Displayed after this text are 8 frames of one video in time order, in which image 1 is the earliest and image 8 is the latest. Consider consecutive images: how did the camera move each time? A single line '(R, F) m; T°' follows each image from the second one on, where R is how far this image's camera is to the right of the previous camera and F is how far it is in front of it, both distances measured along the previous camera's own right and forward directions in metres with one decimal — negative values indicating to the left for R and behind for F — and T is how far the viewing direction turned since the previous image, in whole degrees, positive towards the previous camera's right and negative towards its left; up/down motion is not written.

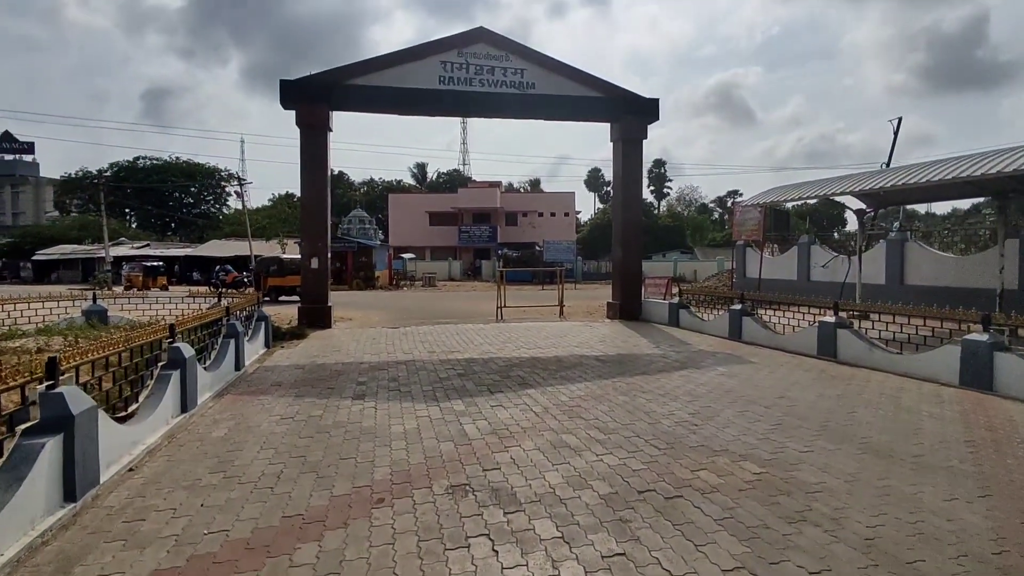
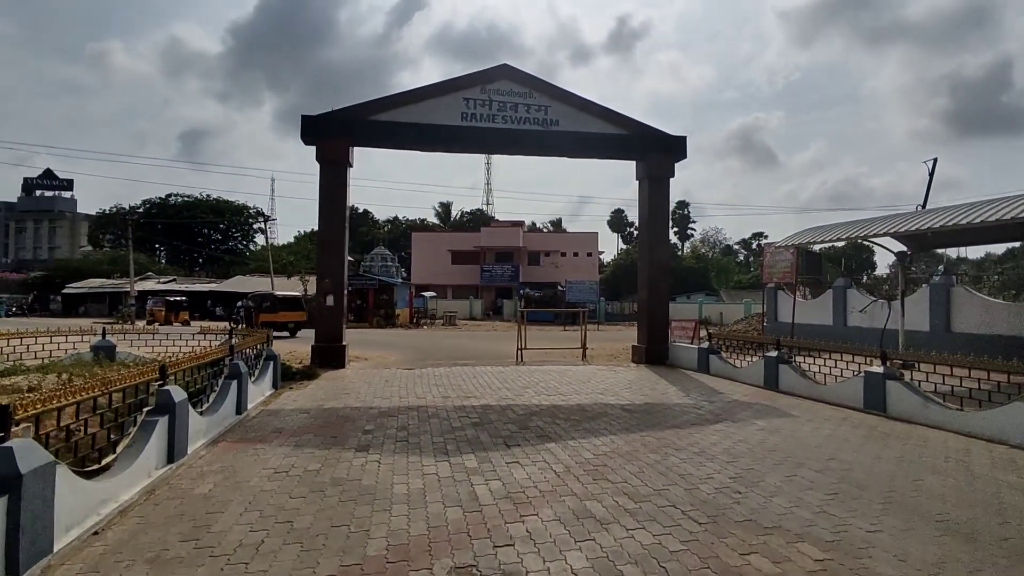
(0.0, +0.5) m; -2°
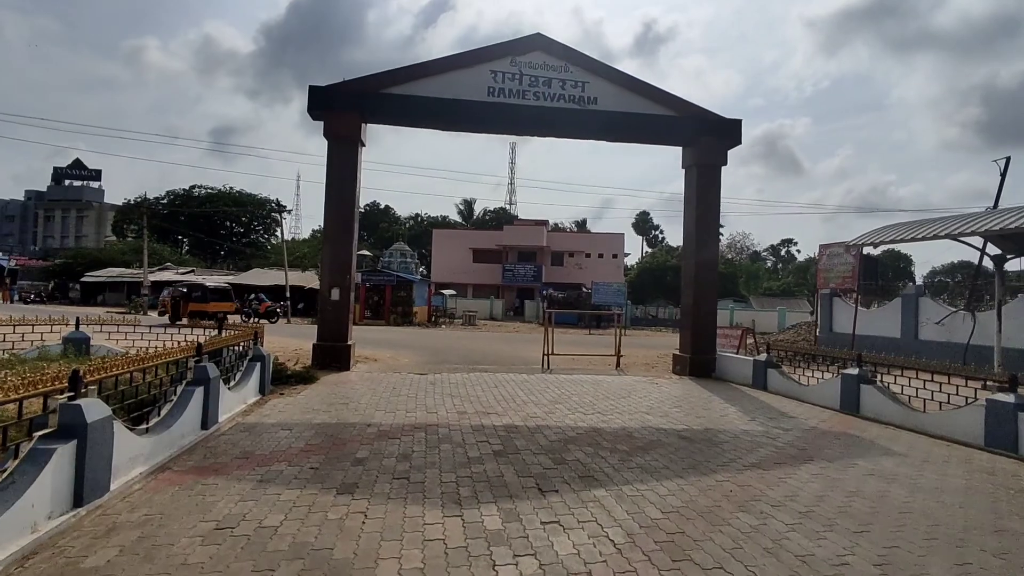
(-0.2, +1.6) m; -2°
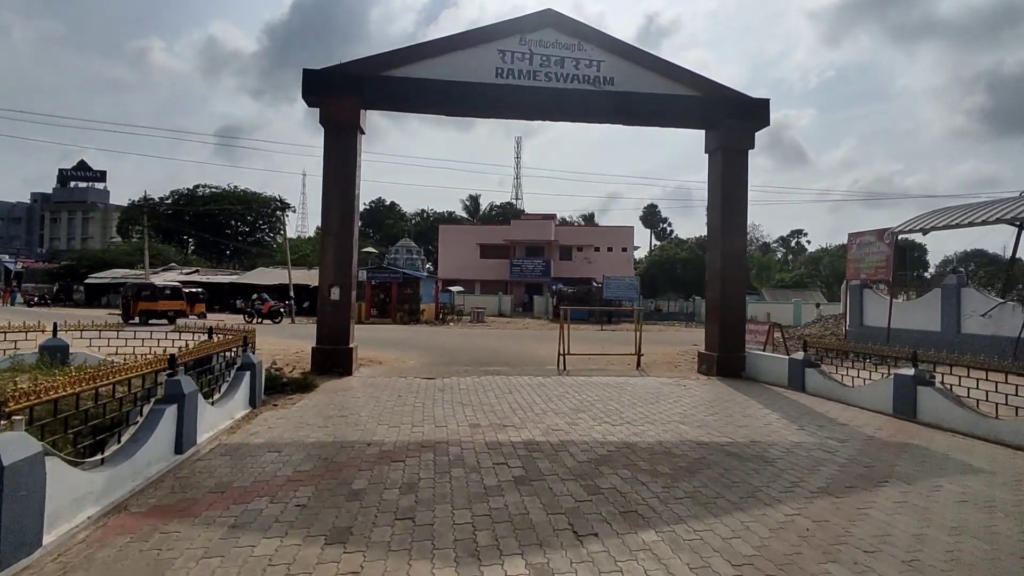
(-0.1, +0.9) m; -1°
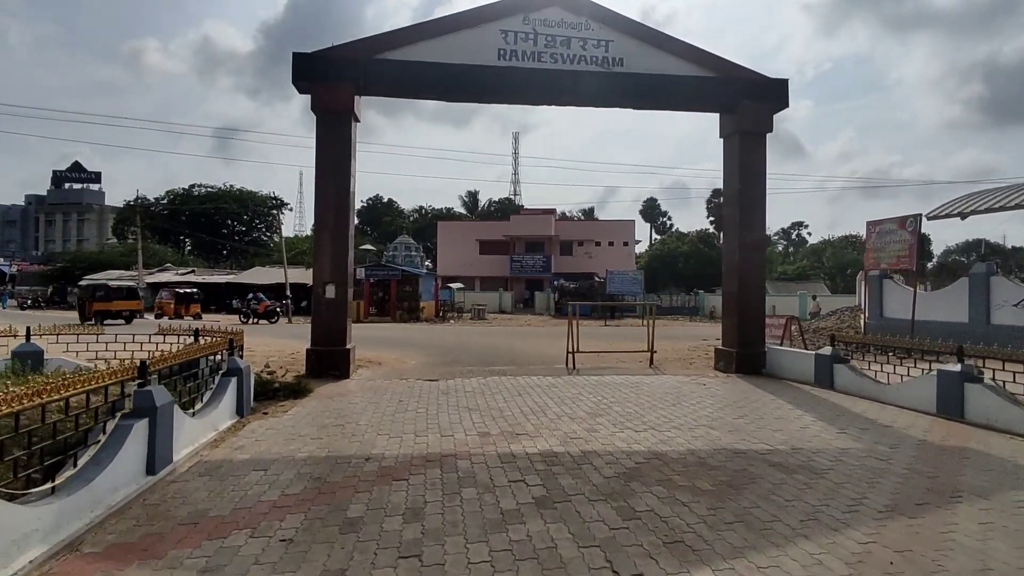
(-0.1, +0.6) m; 0°
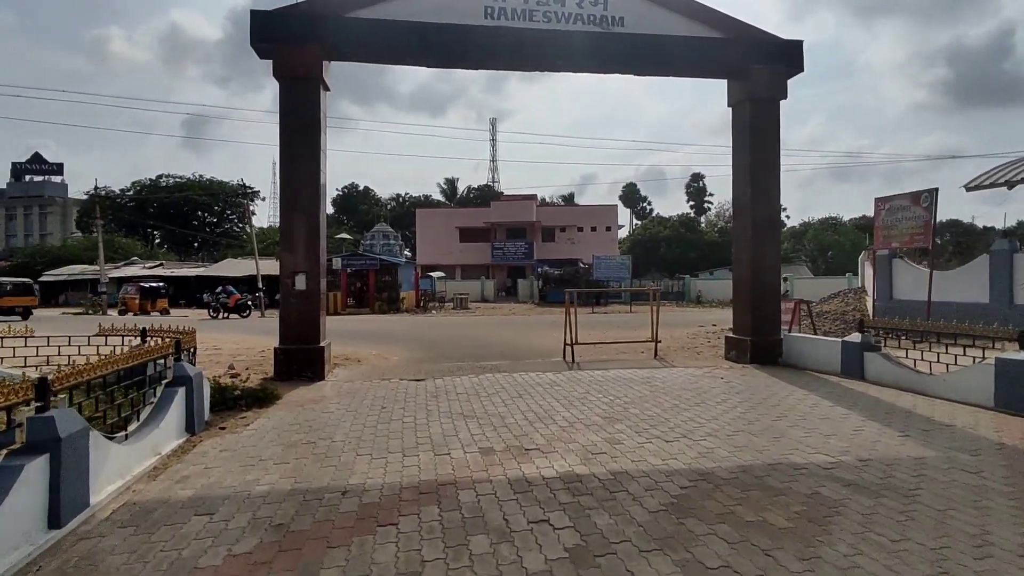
(-0.2, +1.1) m; +2°
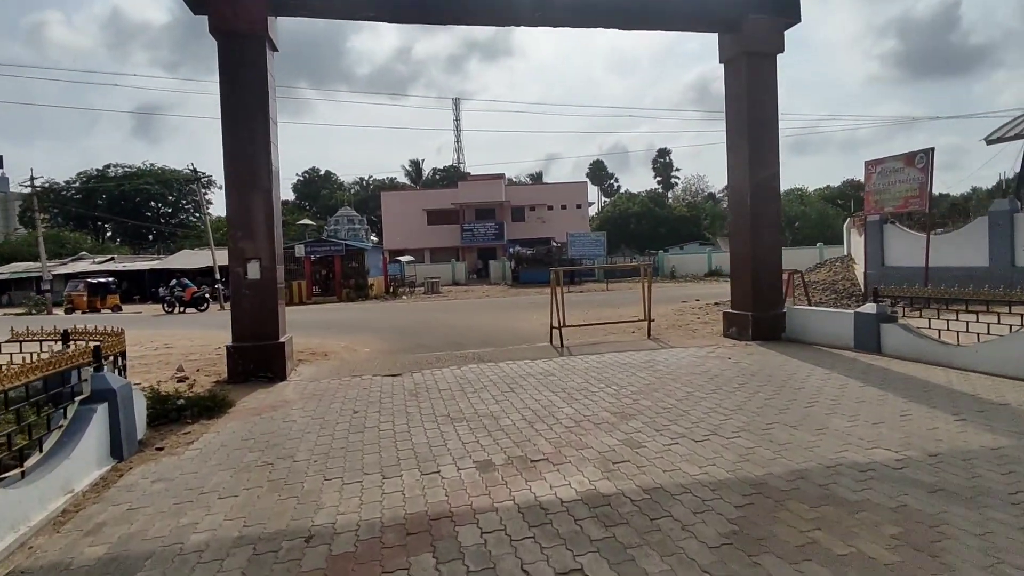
(-0.2, +0.9) m; +3°
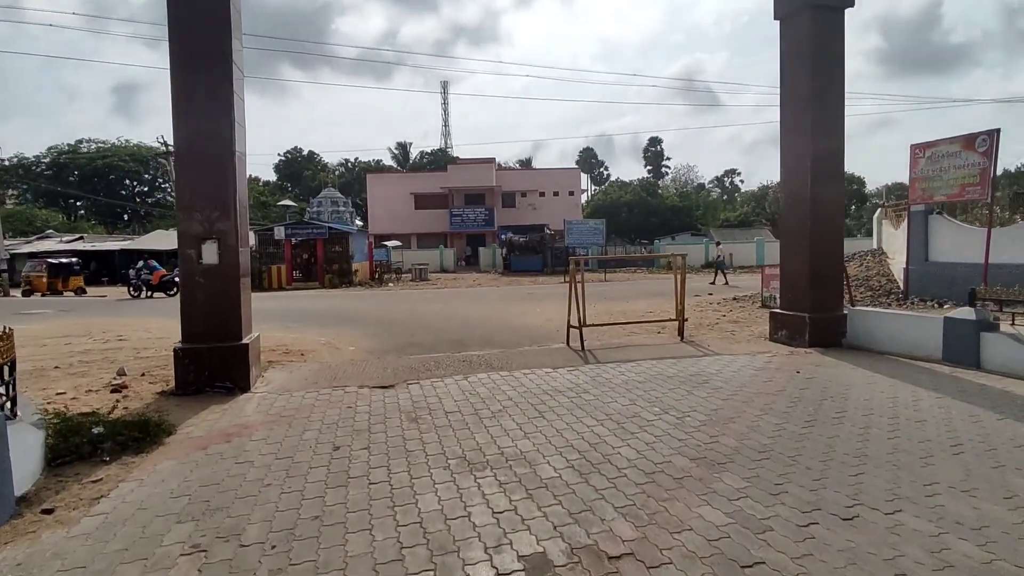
(-0.4, +1.5) m; +1°
